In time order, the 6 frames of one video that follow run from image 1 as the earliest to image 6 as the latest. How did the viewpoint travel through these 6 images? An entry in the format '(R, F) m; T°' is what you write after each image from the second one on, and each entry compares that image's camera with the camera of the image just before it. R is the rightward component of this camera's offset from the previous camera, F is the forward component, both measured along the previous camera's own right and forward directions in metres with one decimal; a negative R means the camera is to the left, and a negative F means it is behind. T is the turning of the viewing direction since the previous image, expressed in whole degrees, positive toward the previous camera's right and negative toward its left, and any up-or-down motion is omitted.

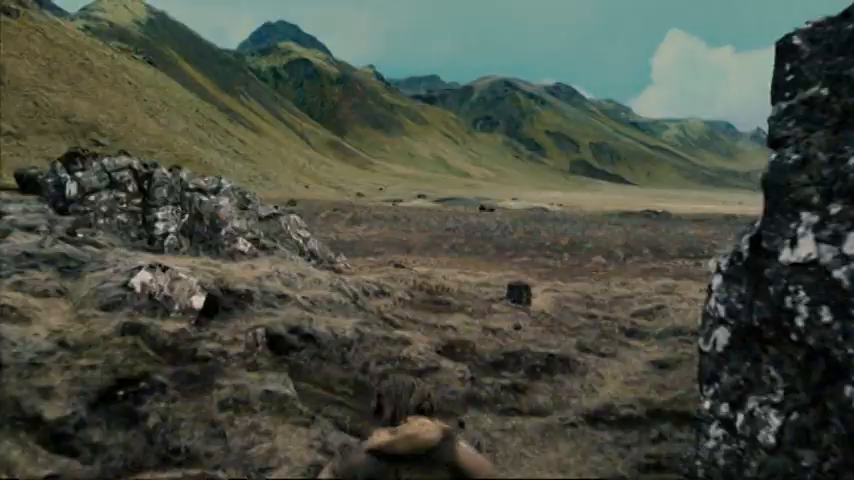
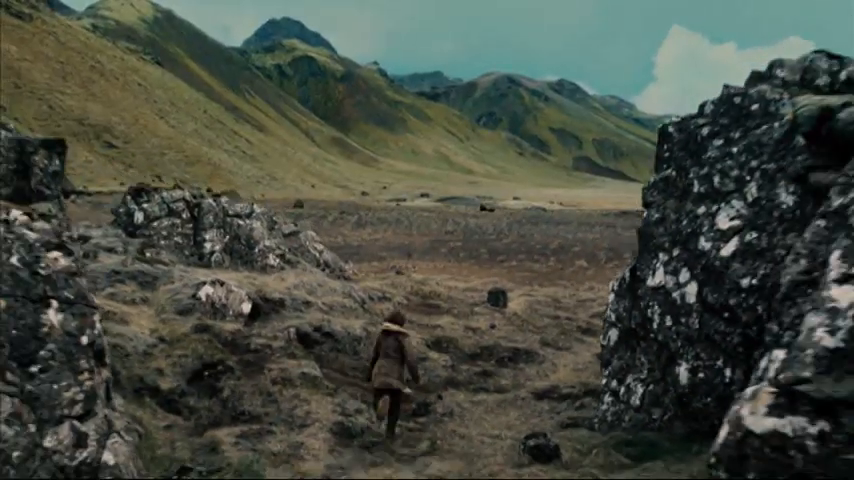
(+0.3, -5.0) m; 0°
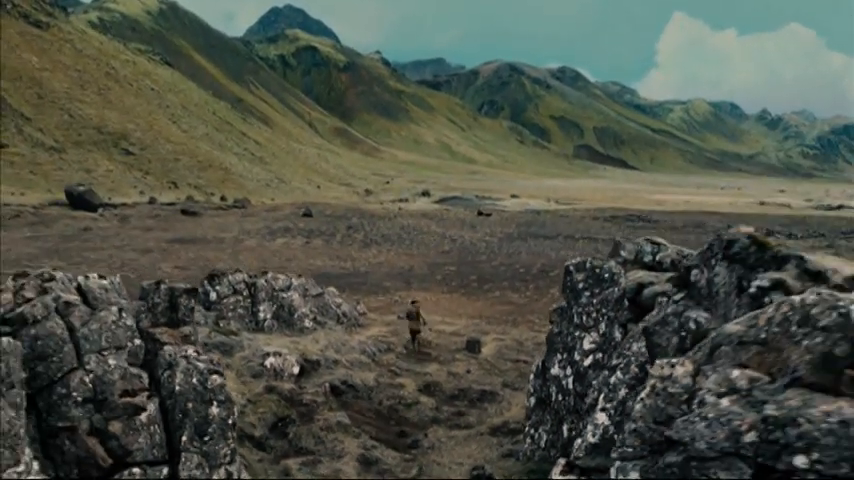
(+0.4, -9.4) m; 0°
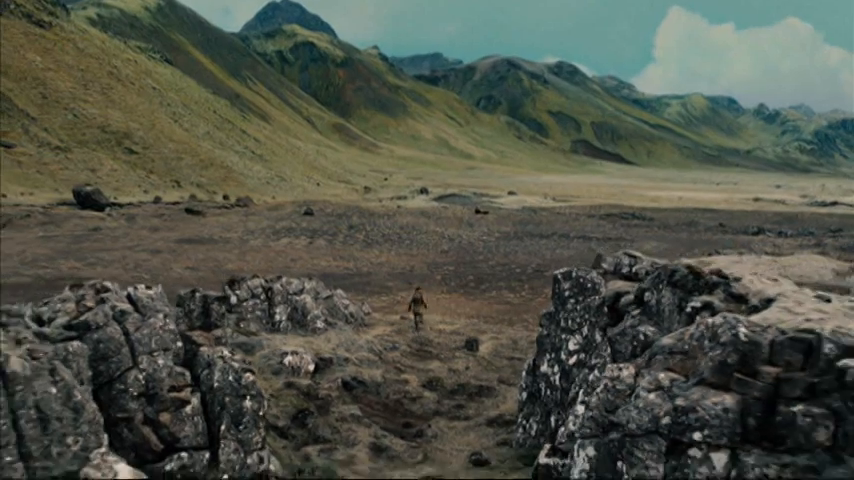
(-0.2, -3.1) m; 0°
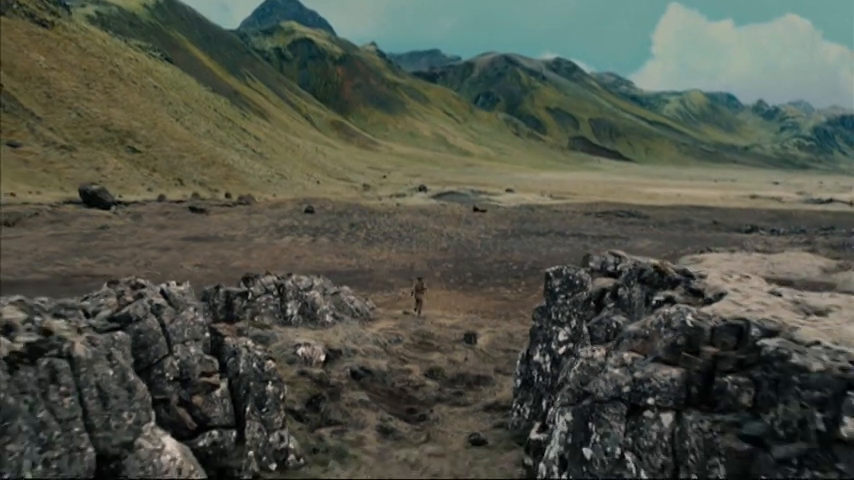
(-0.2, -2.6) m; 0°
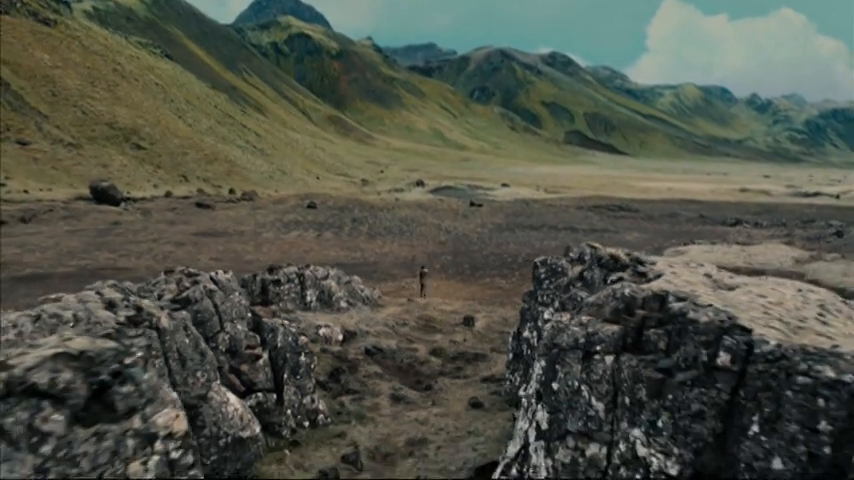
(-0.4, -5.2) m; 0°
